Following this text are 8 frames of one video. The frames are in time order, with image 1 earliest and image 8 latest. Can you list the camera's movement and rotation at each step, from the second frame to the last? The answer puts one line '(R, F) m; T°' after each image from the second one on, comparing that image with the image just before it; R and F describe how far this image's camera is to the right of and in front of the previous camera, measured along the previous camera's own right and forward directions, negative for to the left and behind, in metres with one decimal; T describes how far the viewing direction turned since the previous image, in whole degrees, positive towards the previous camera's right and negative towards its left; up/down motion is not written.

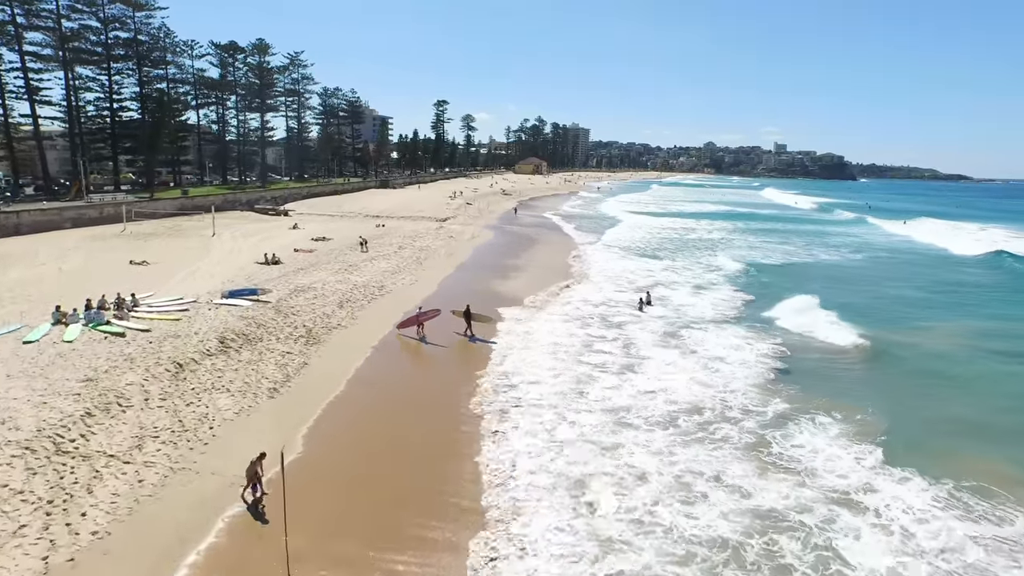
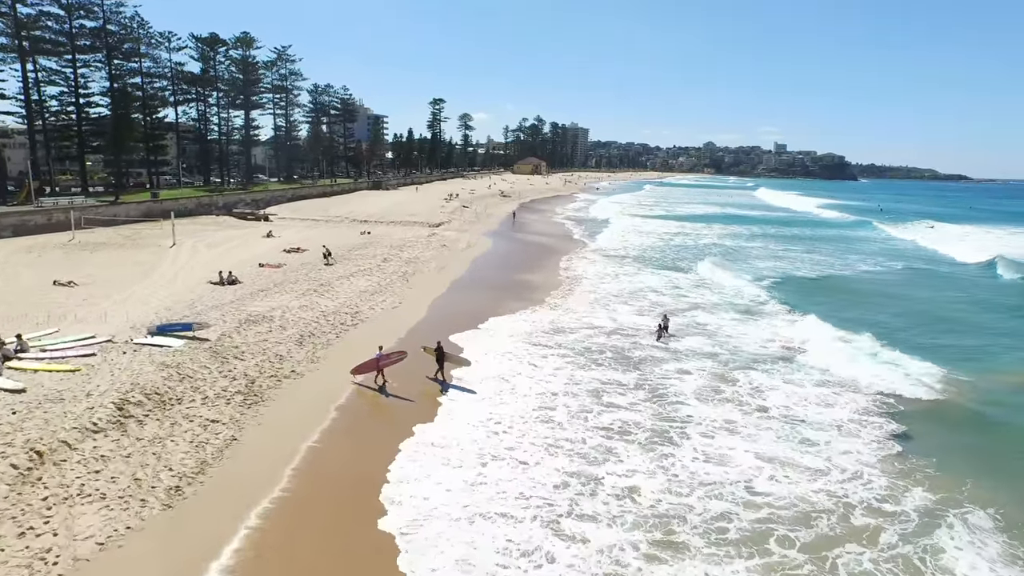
(-0.1, +3.1) m; 0°
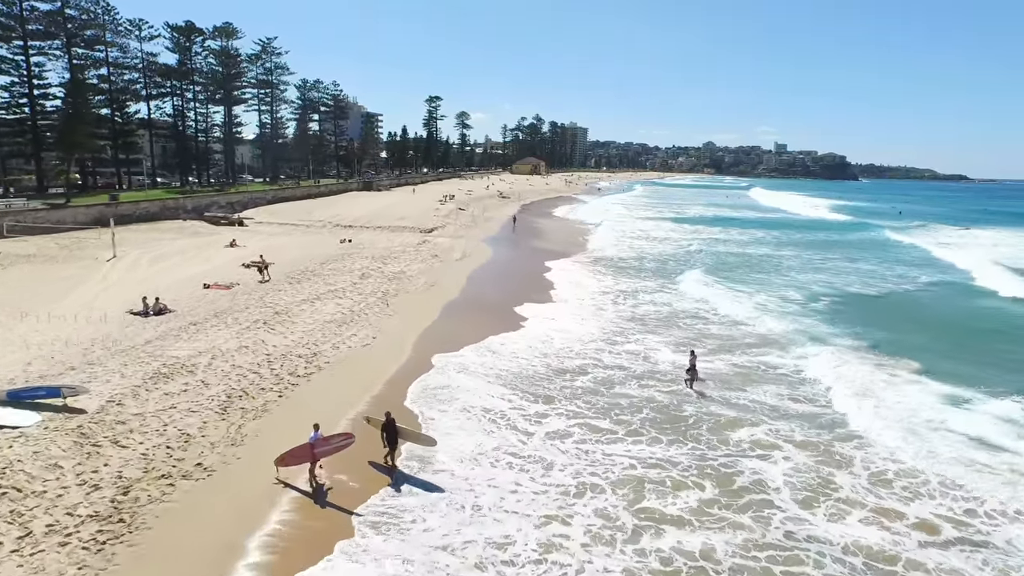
(-0.2, +3.6) m; 0°
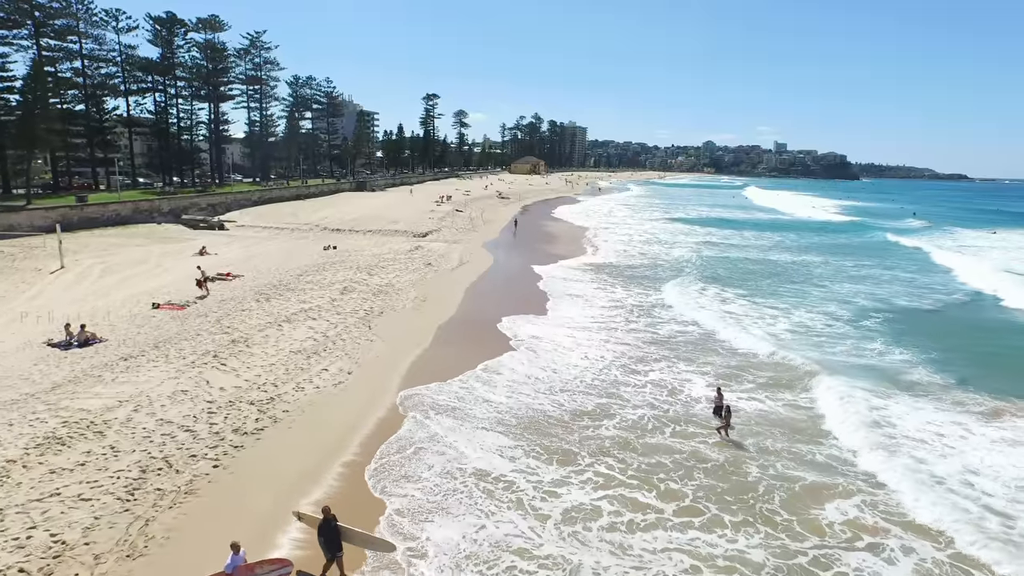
(-0.1, +2.4) m; 0°
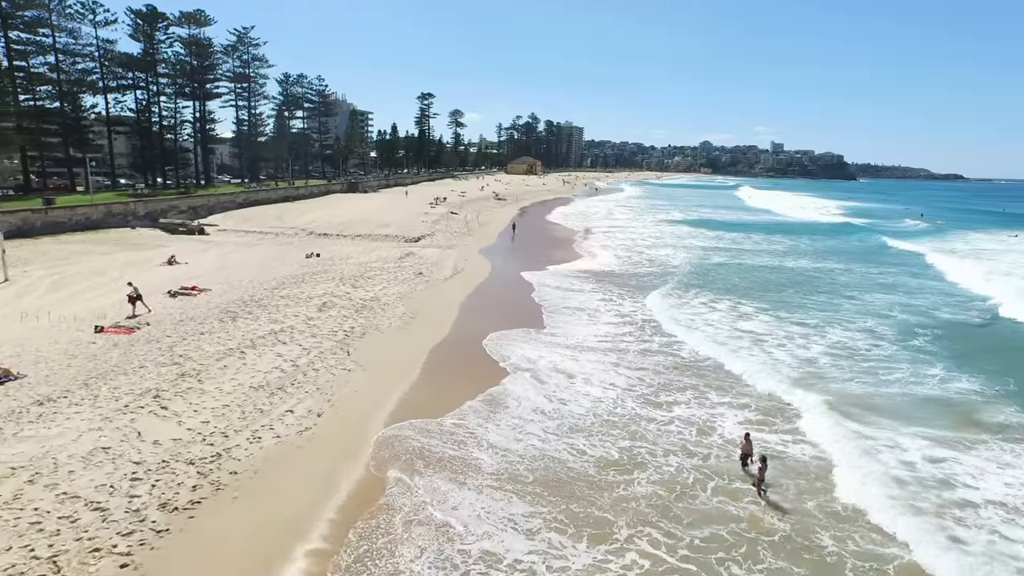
(-0.1, +1.8) m; 0°
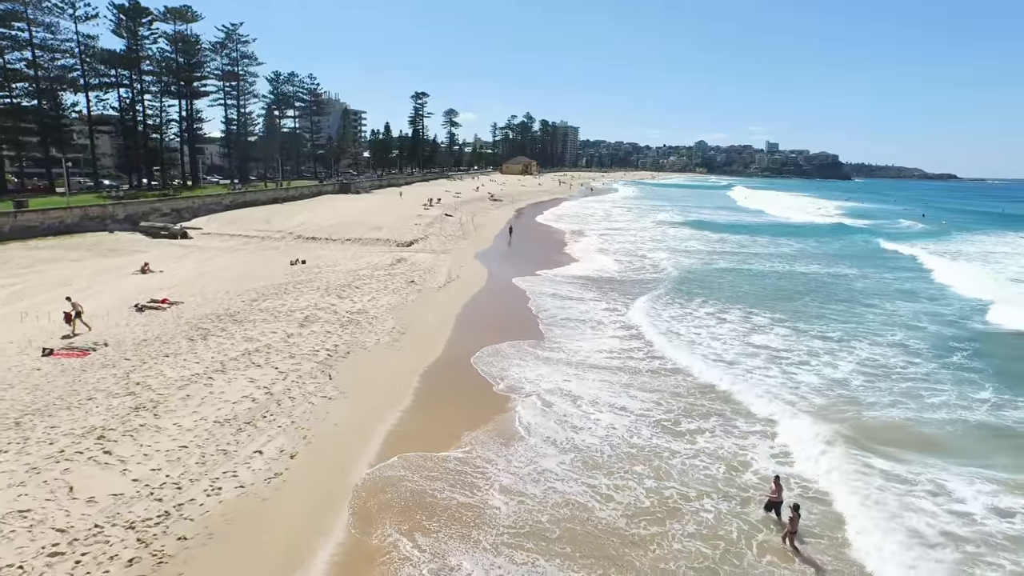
(-0.1, +1.2) m; 0°
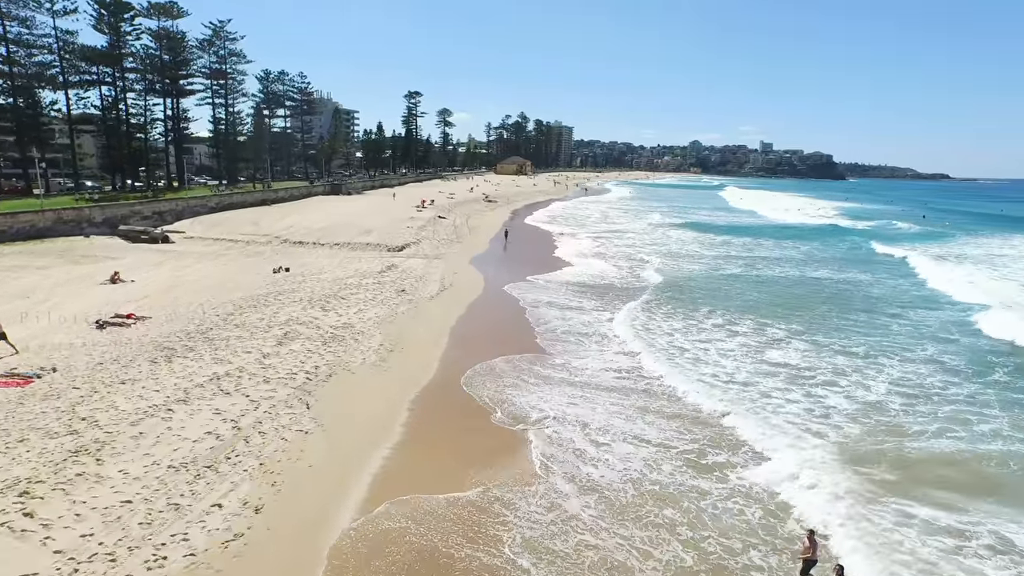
(-0.1, +1.2) m; 0°
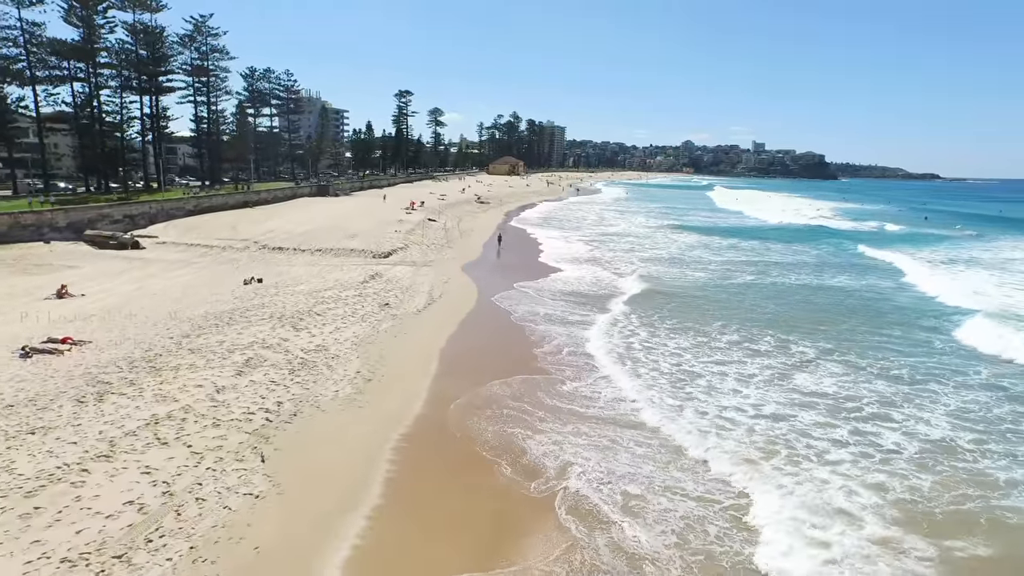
(-0.1, +1.7) m; +1°
